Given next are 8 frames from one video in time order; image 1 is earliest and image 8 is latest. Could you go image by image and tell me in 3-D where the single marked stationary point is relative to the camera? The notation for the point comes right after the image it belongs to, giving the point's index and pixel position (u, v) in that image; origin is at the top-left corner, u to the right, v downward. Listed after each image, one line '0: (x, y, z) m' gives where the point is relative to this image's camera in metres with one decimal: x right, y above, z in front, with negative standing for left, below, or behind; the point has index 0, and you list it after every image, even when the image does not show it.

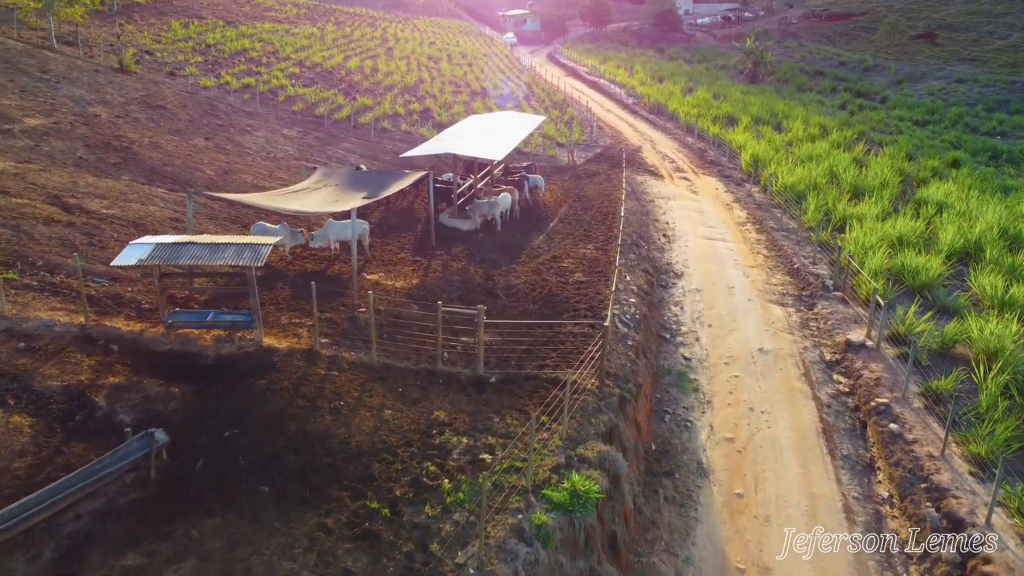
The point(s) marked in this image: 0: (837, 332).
0: (+6.3, -0.9, +15.5) m
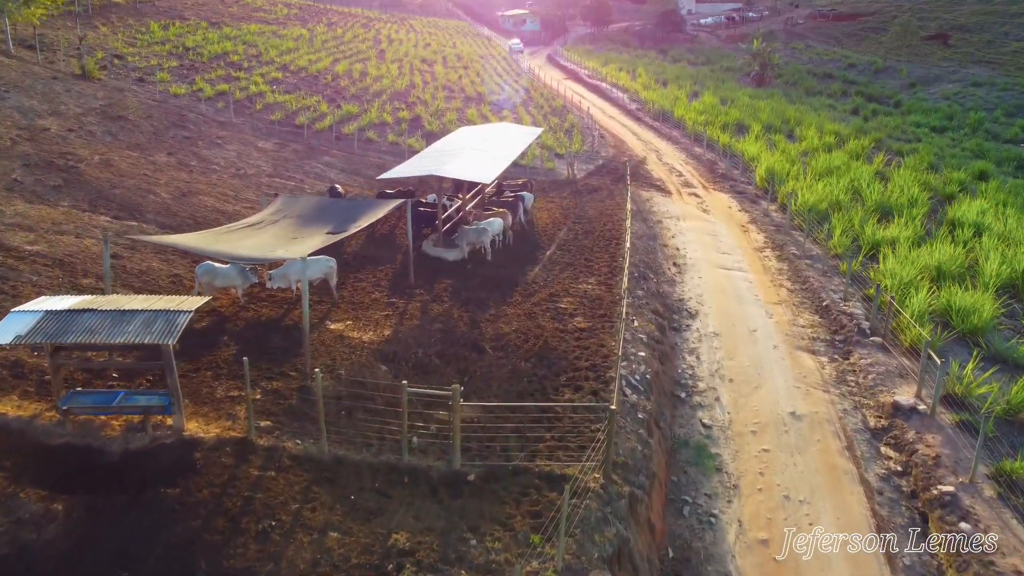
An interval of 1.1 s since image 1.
0: (+6.1, -1.7, +13.3) m
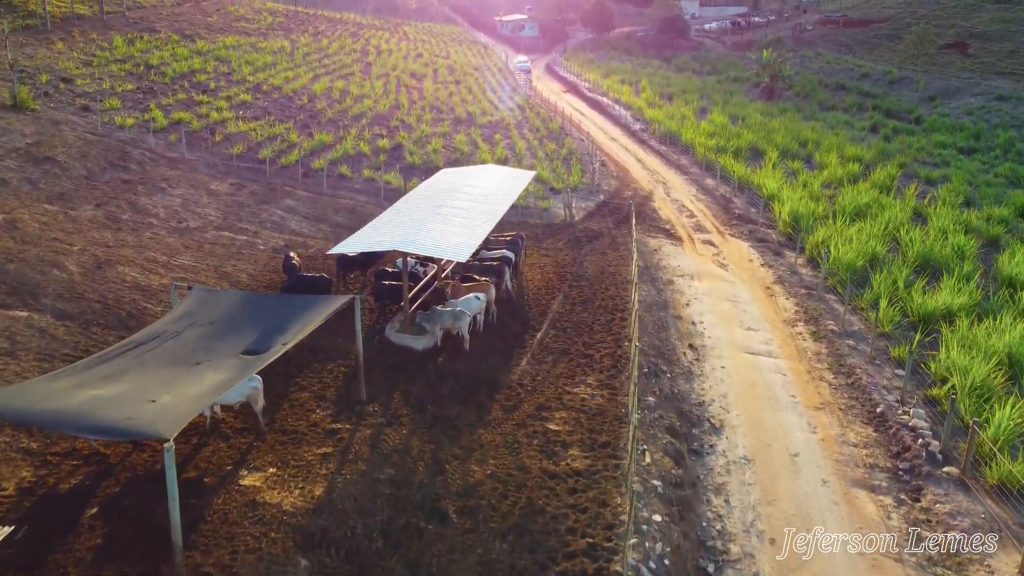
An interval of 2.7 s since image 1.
0: (+5.7, -3.4, +10.1) m
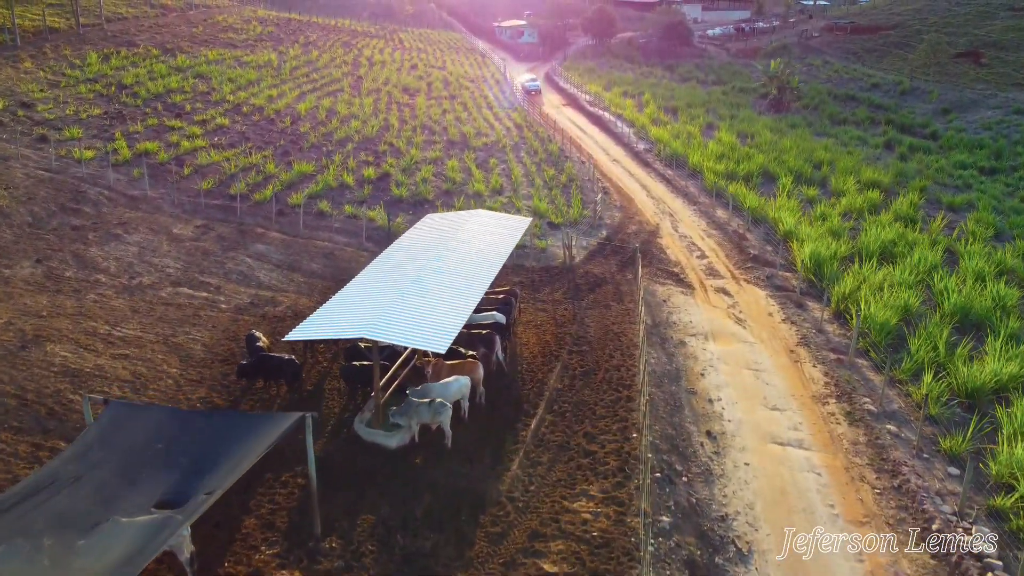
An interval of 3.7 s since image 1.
0: (+5.6, -4.8, +8.0) m
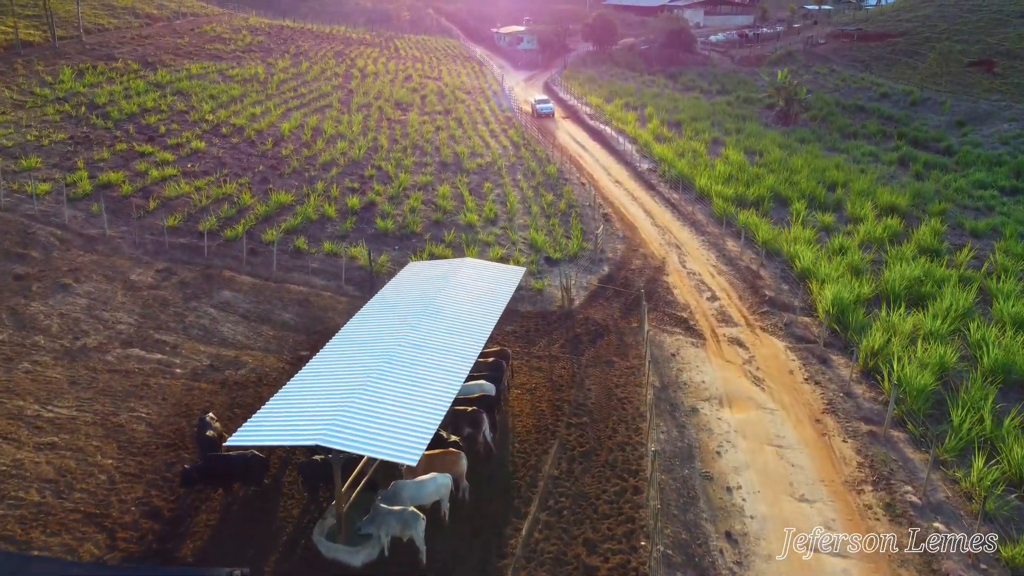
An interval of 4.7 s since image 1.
0: (+5.4, -5.9, +6.1) m
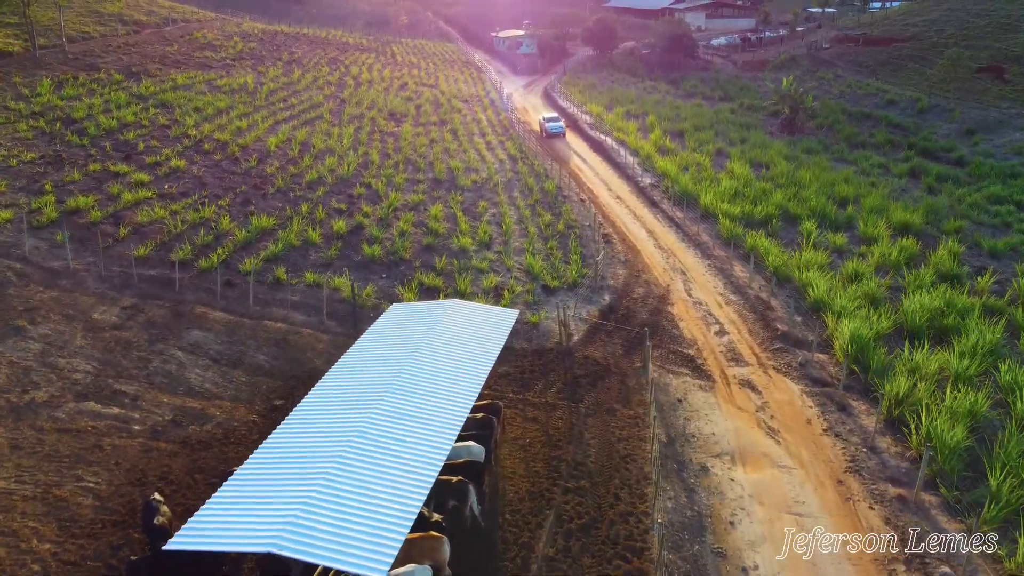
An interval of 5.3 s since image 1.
0: (+5.3, -6.7, +4.6) m
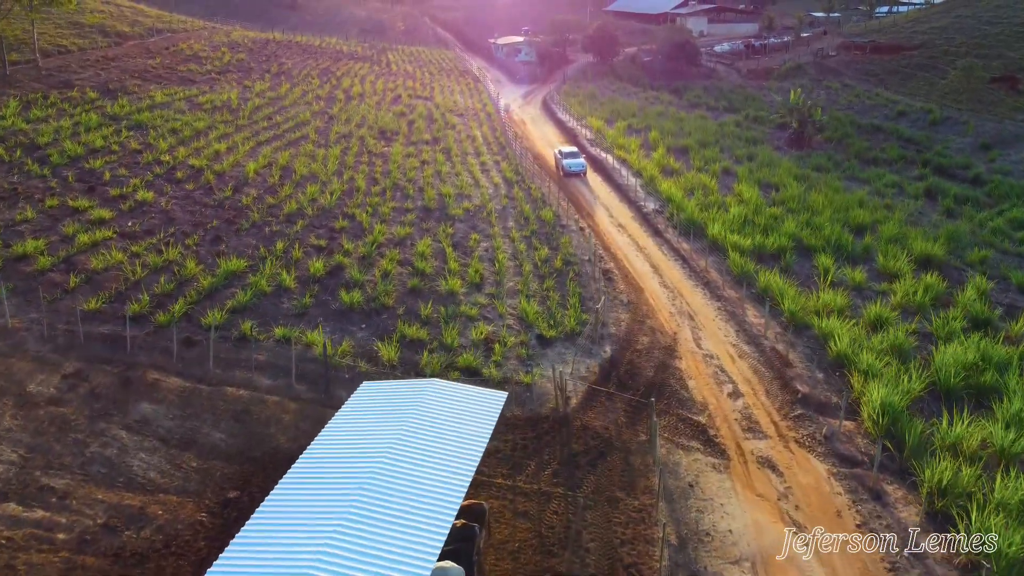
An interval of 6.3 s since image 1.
0: (+5.0, -8.0, +2.7) m
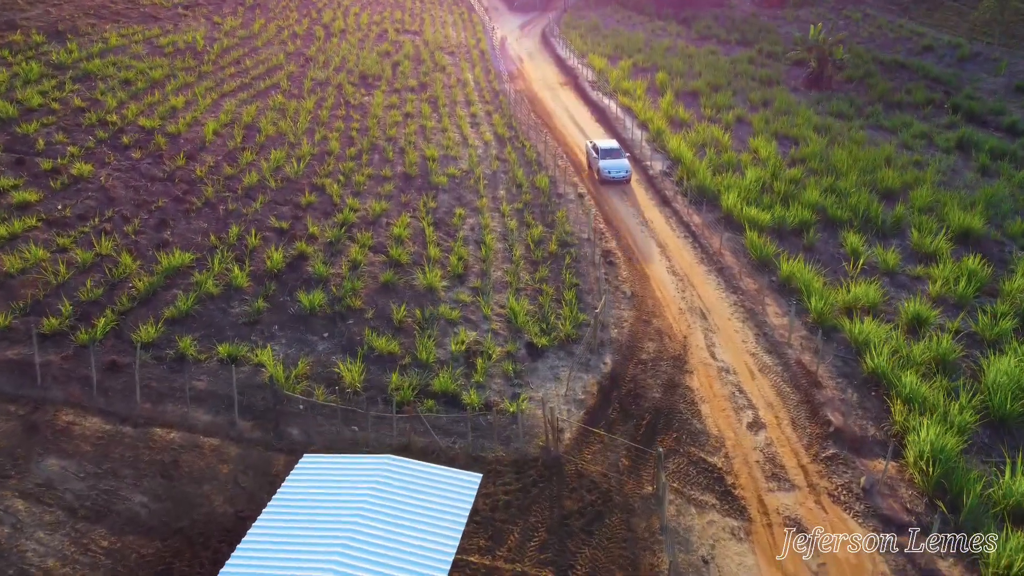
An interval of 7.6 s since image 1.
0: (+4.7, -9.6, +0.7) m
